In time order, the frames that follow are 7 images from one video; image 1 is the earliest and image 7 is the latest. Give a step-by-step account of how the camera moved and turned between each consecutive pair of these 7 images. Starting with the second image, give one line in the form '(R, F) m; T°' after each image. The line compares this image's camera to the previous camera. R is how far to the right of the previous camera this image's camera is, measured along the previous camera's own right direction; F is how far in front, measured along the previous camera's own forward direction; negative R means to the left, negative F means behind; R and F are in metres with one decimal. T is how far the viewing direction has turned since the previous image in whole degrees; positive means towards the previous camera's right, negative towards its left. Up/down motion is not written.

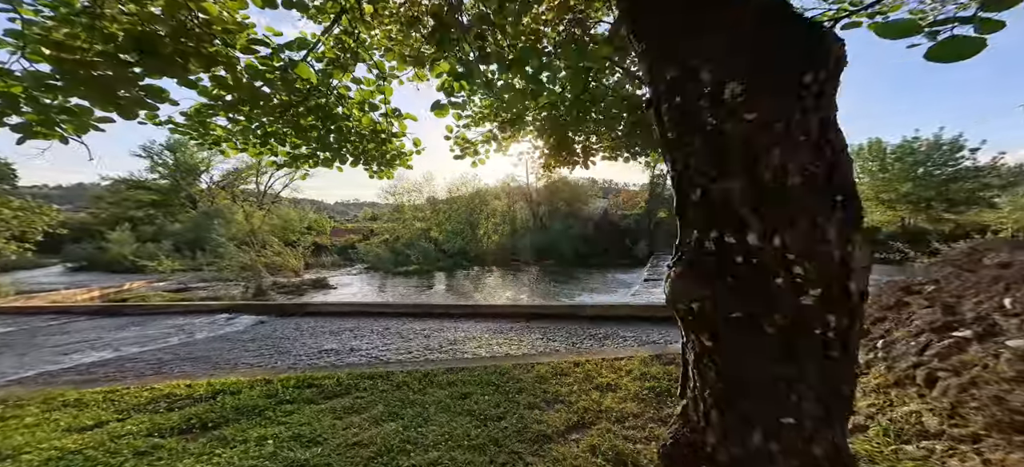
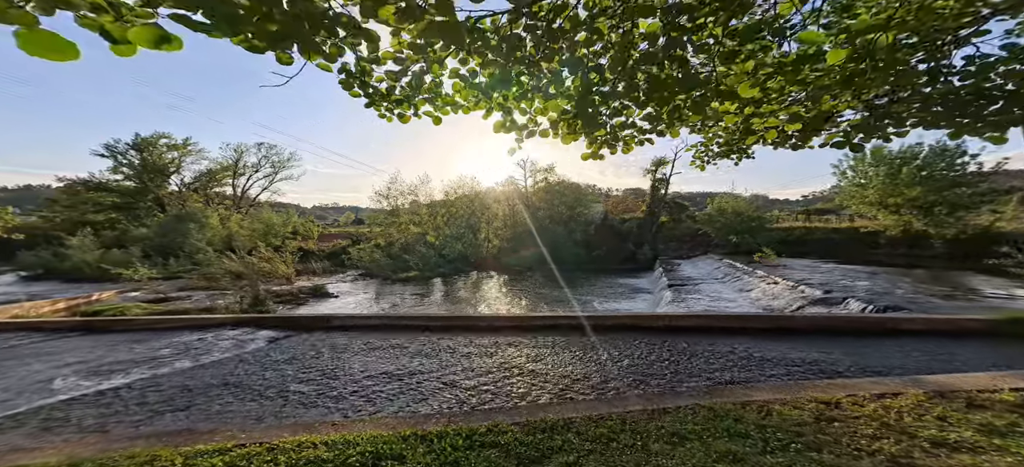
(-1.0, +0.4) m; +3°
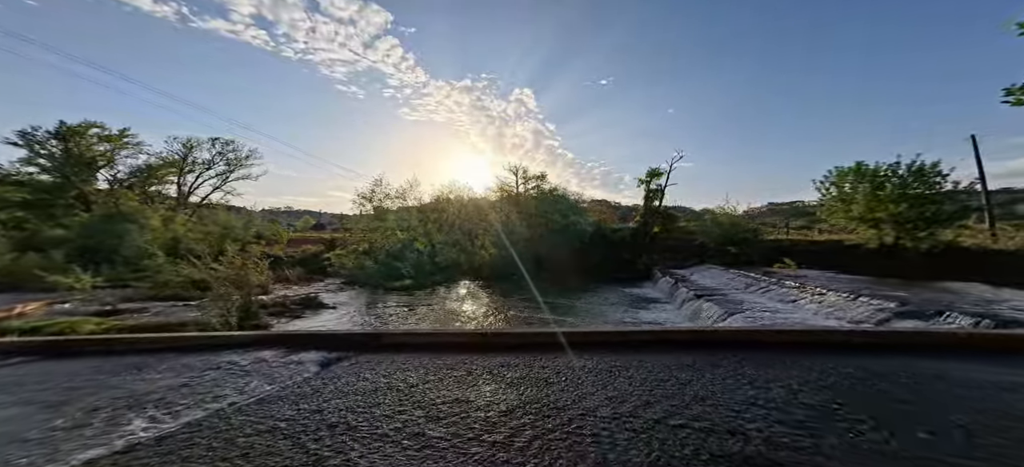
(-1.8, +0.7) m; +6°
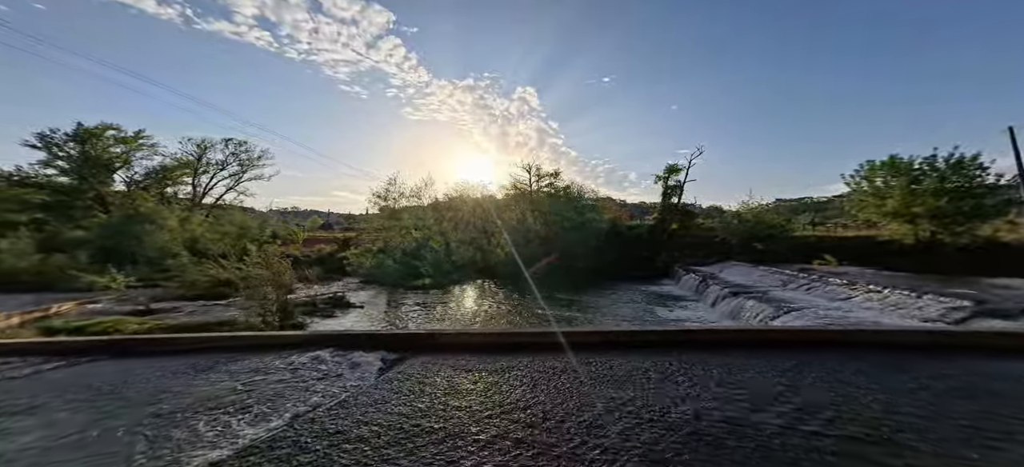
(-0.8, +0.1) m; -1°
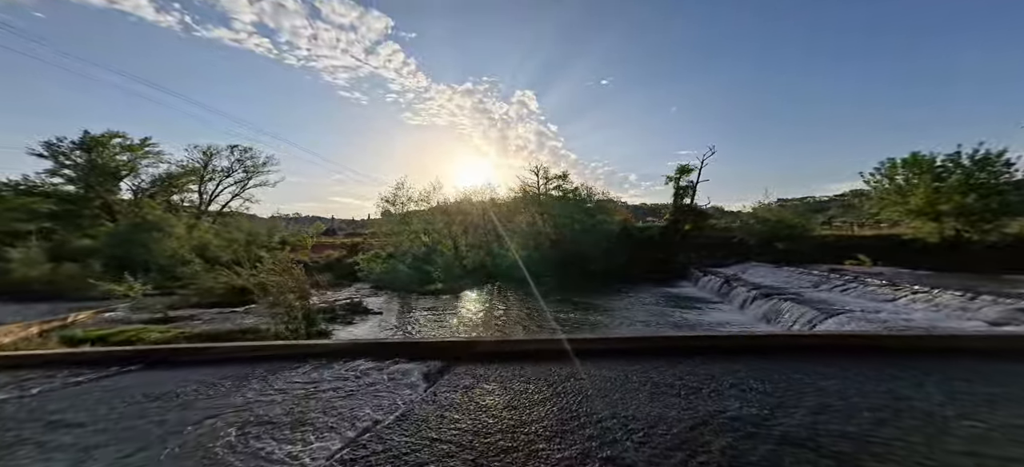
(-0.6, +0.2) m; 0°
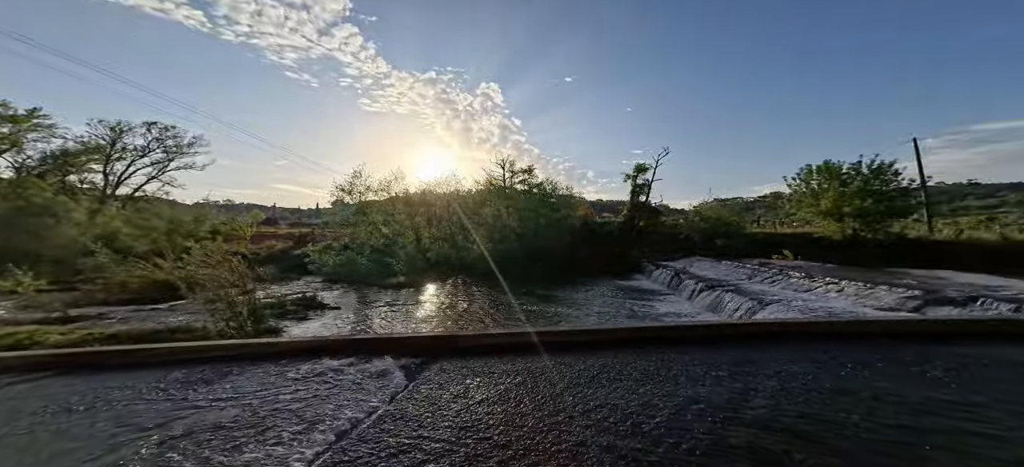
(-0.1, 0.0) m; +7°
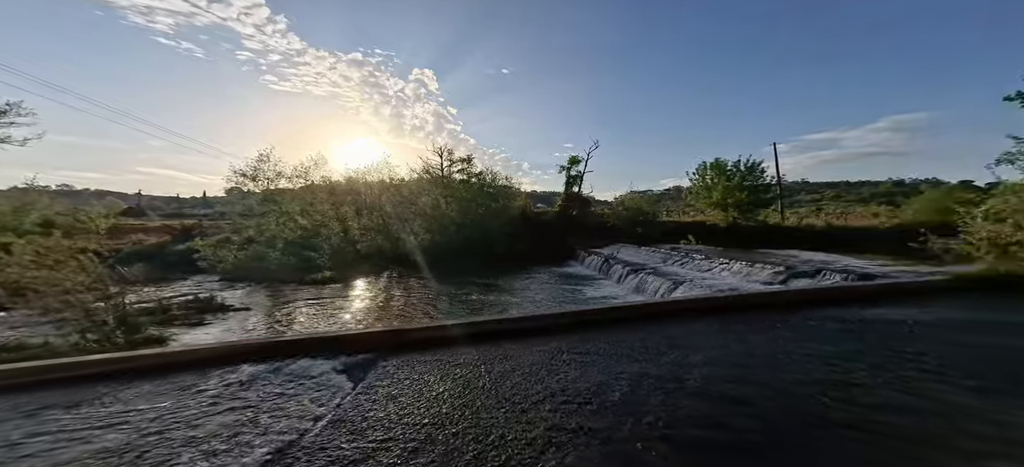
(-0.1, +0.3) m; +10°
